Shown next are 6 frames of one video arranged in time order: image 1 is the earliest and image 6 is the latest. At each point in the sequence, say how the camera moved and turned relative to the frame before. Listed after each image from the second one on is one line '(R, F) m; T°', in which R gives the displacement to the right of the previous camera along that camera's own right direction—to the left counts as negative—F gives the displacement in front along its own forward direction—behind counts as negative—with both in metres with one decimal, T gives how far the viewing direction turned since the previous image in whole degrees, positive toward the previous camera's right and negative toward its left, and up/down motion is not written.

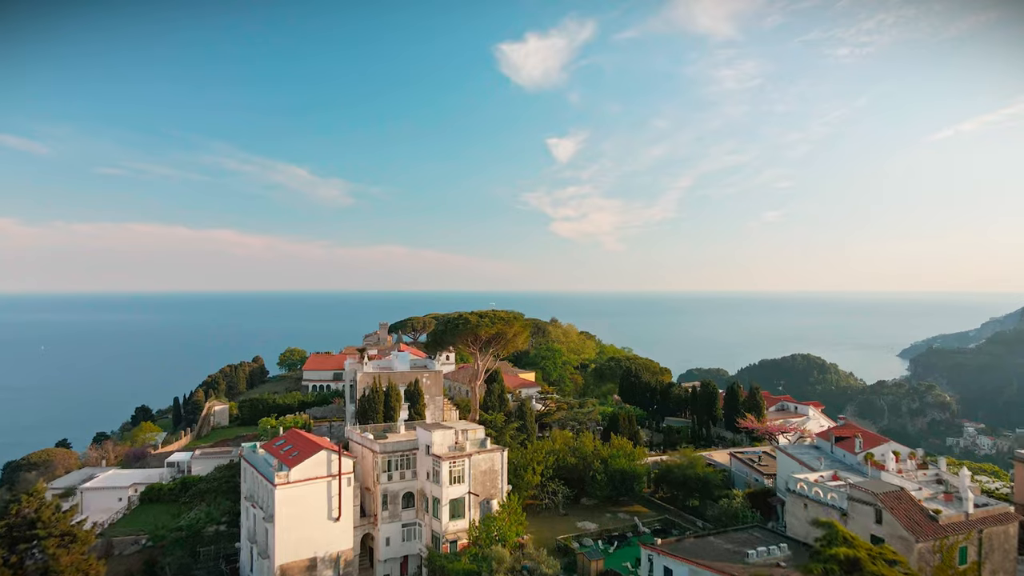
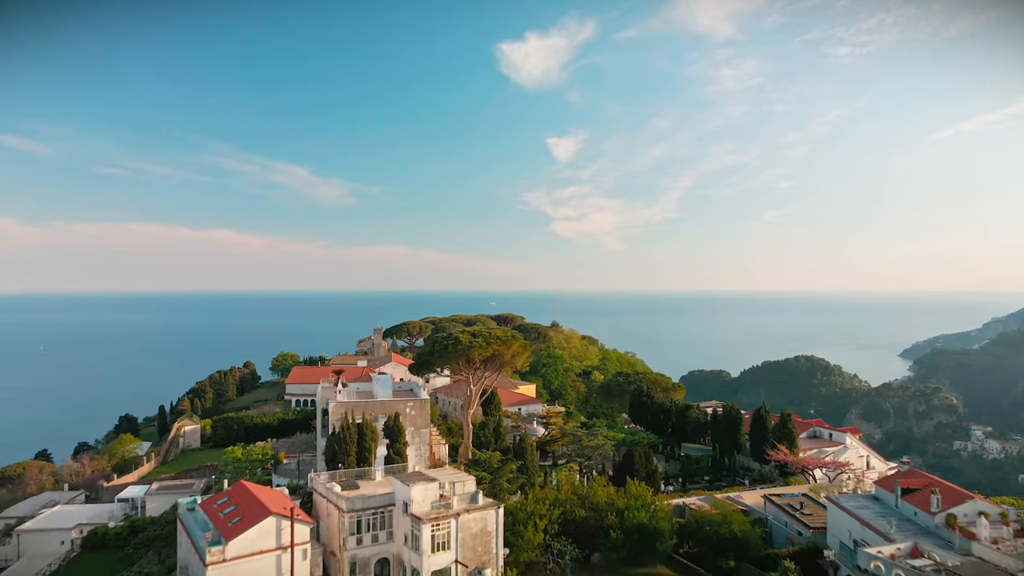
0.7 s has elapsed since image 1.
(0.0, +1.6) m; 0°
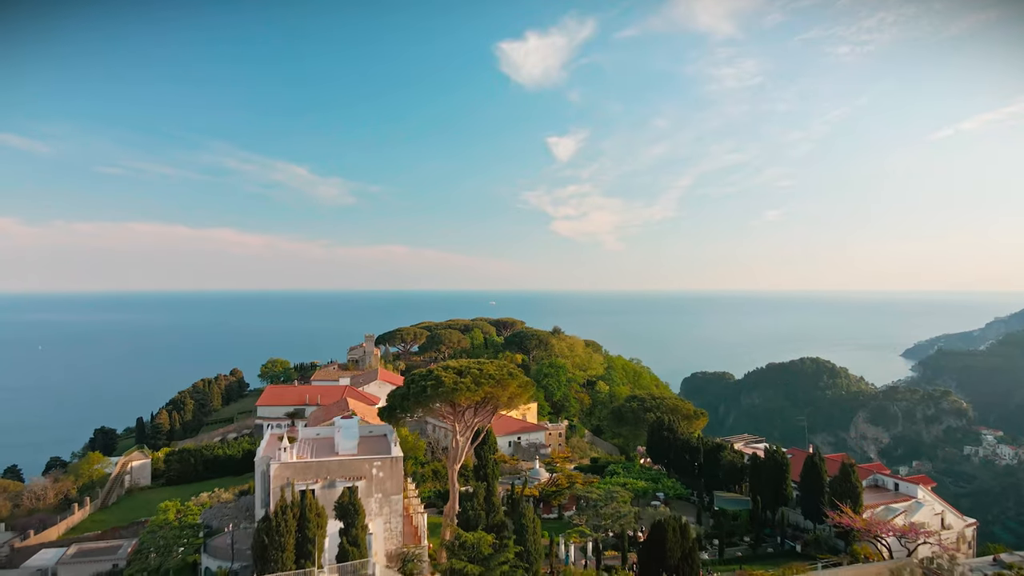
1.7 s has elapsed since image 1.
(0.0, +2.3) m; 0°
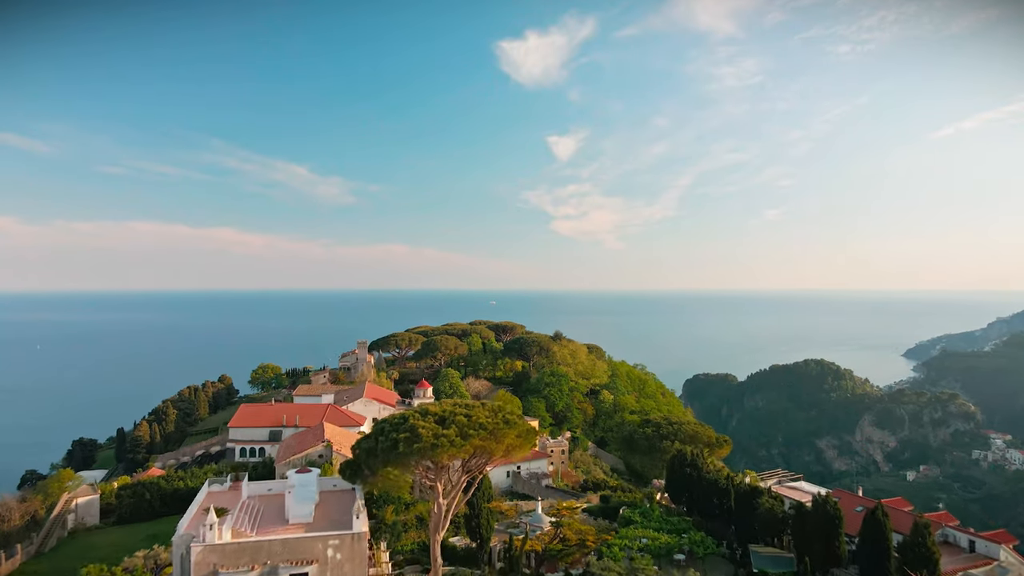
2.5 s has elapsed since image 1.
(0.0, +1.8) m; 0°
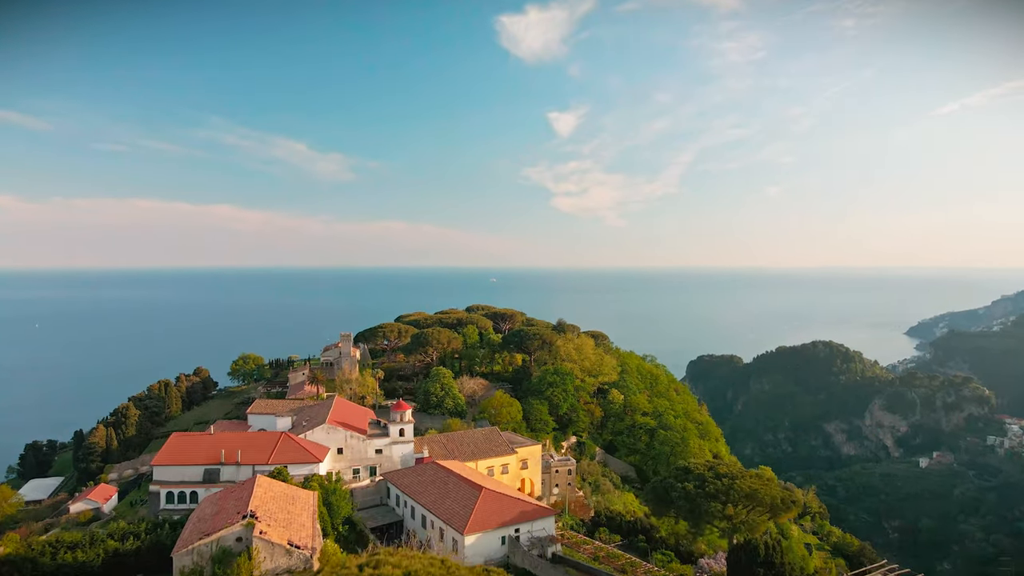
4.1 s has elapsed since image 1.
(+0.1, +3.8) m; 0°
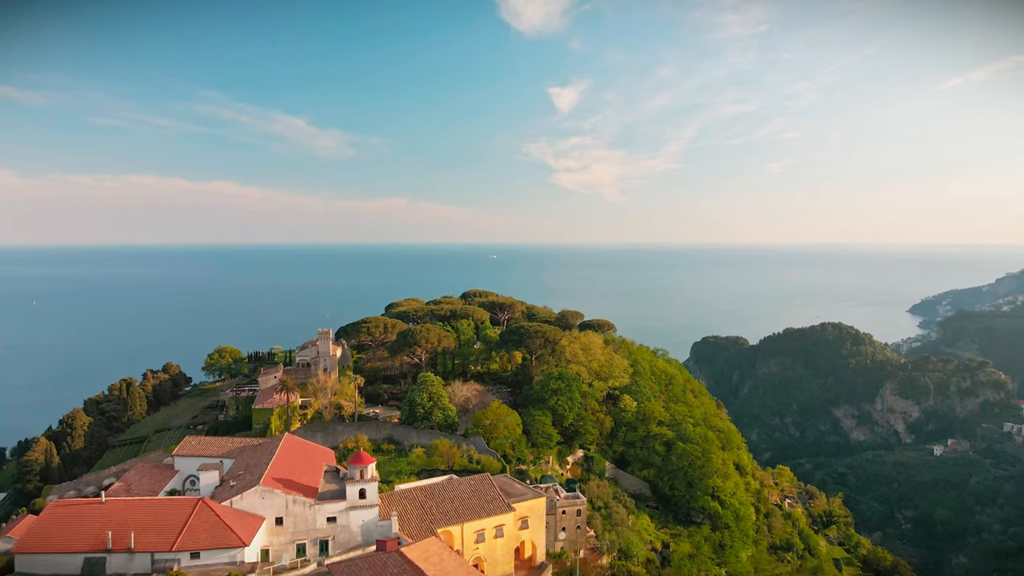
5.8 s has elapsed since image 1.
(+0.1, +4.0) m; 0°
